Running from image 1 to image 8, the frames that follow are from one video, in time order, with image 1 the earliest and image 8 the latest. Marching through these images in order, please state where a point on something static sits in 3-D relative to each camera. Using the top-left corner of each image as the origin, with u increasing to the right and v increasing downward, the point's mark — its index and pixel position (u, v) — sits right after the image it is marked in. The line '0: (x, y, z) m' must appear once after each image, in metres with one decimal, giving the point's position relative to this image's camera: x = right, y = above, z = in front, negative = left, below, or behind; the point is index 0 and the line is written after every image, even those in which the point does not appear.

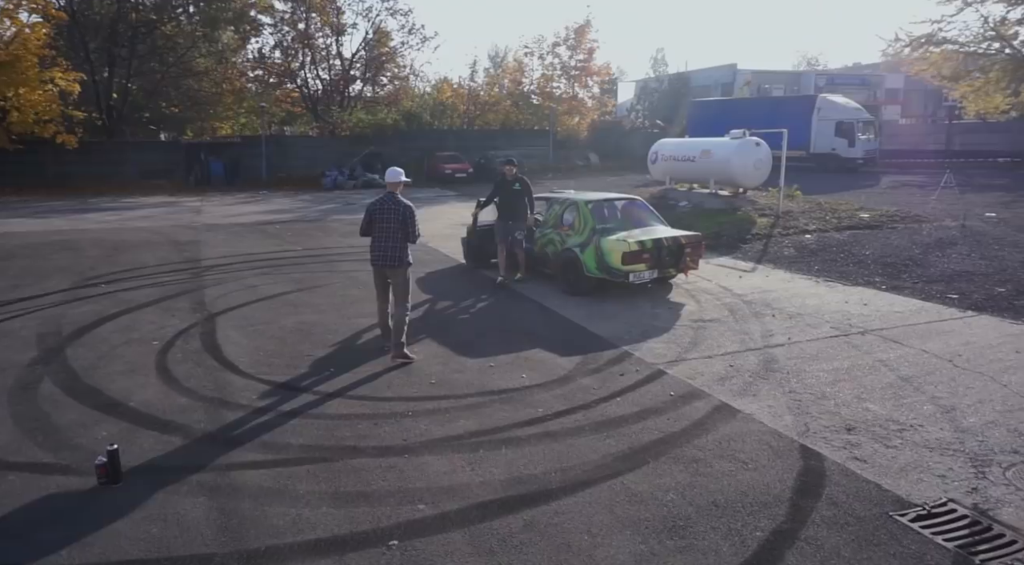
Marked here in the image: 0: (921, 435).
0: (+3.2, -1.2, +5.0) m
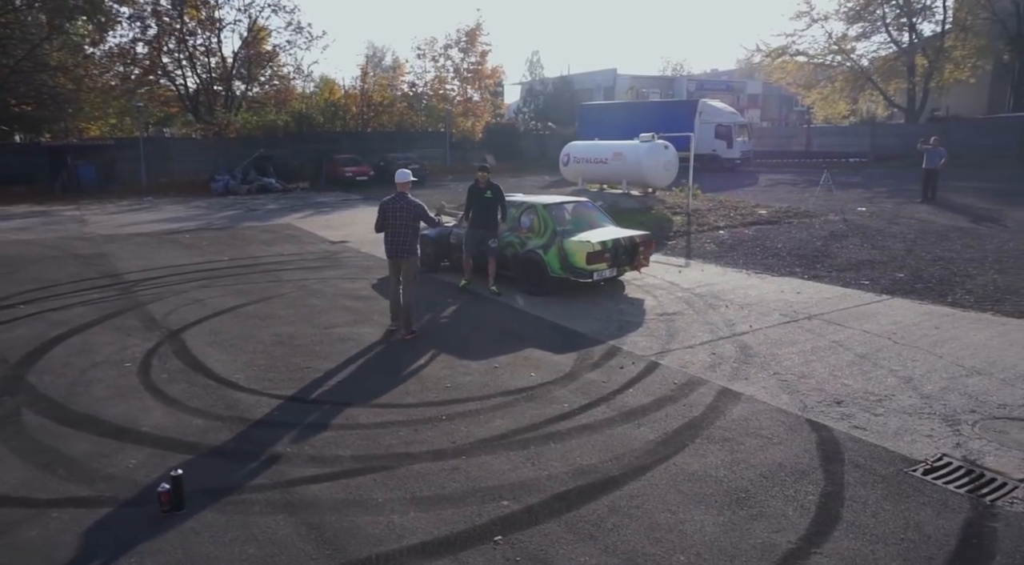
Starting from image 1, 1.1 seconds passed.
0: (+3.4, -1.1, +5.8) m
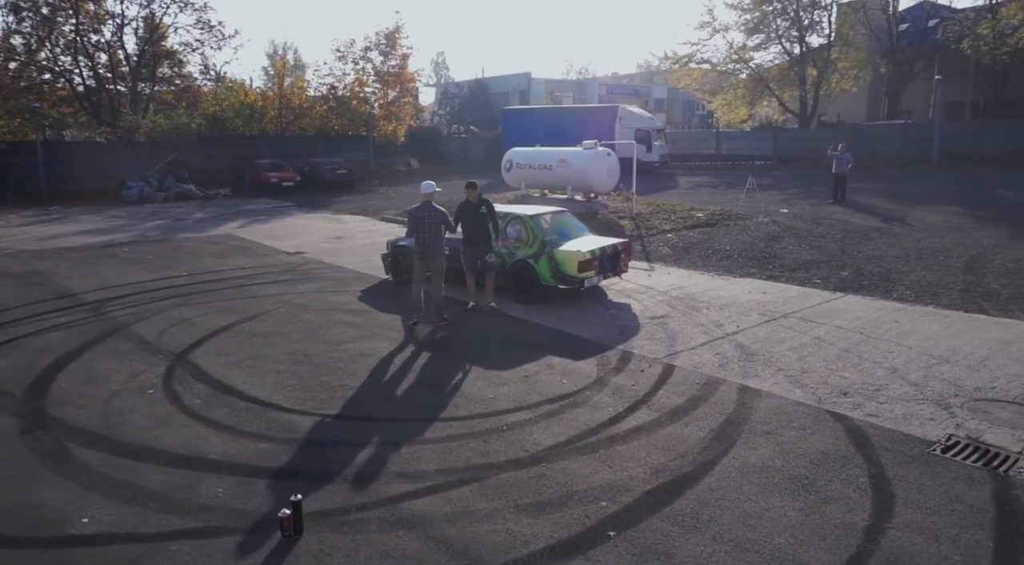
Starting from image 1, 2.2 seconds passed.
0: (+3.9, -1.1, +6.6) m
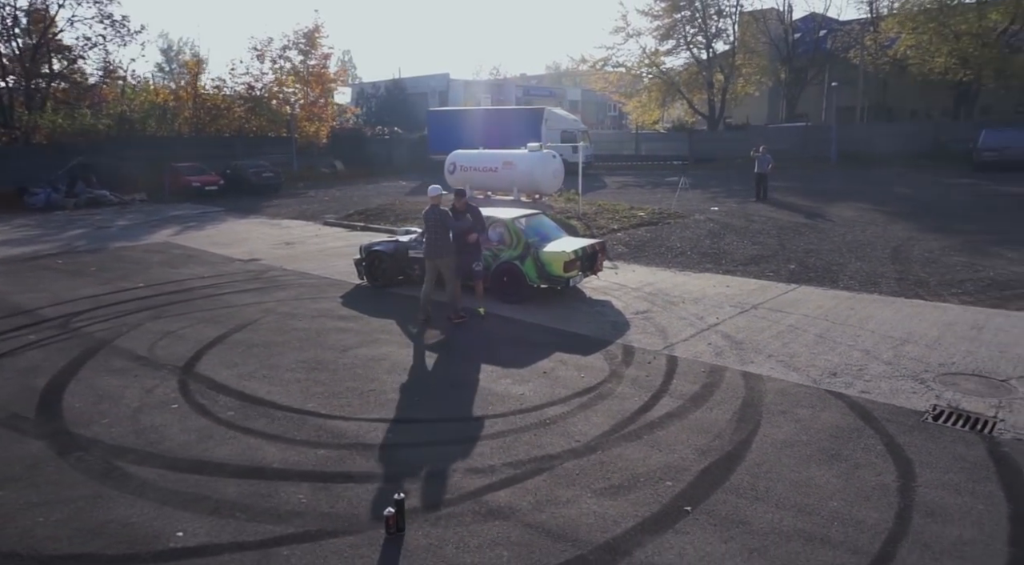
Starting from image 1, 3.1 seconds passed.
0: (+4.1, -1.0, +7.4) m
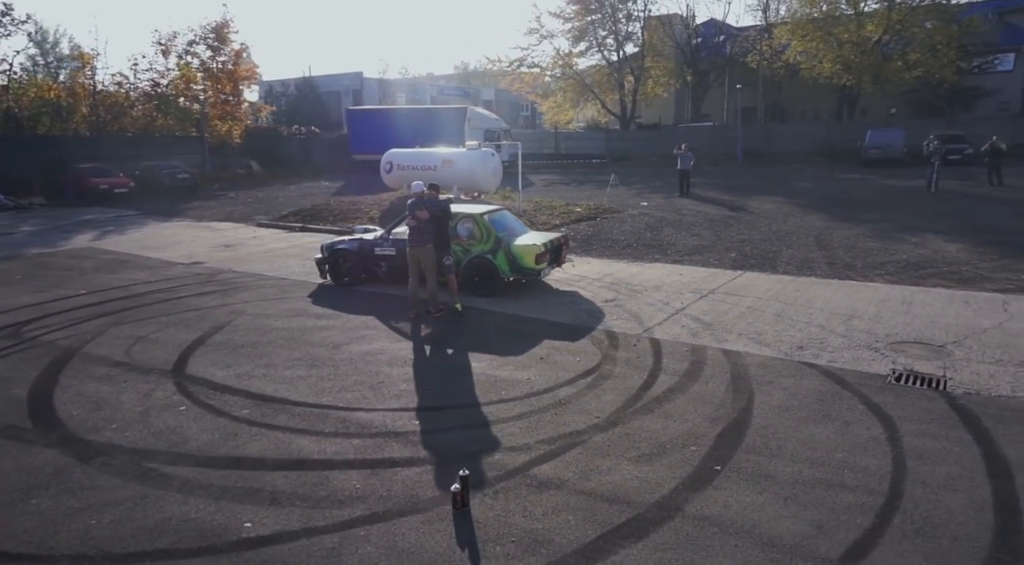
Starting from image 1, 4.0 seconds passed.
0: (+4.1, -0.8, +8.3) m
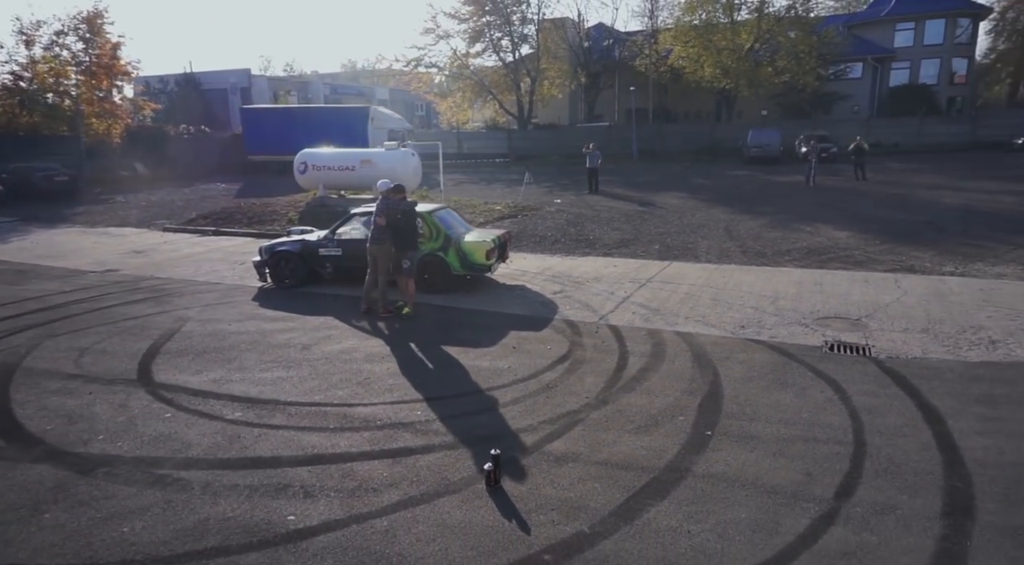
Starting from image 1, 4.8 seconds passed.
0: (+3.6, -0.5, +9.2) m
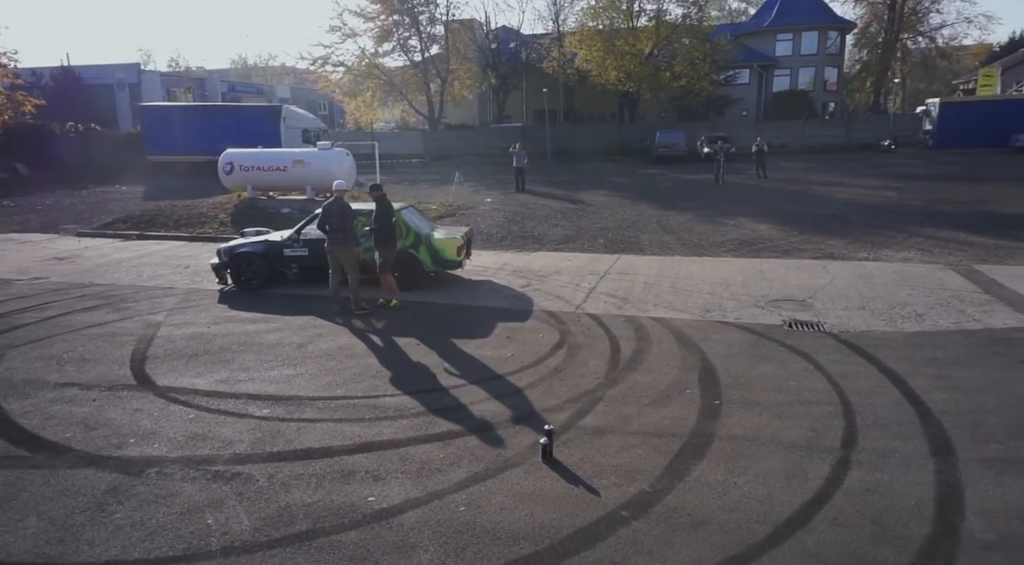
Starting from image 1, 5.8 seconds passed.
0: (+3.3, -0.3, +10.1) m
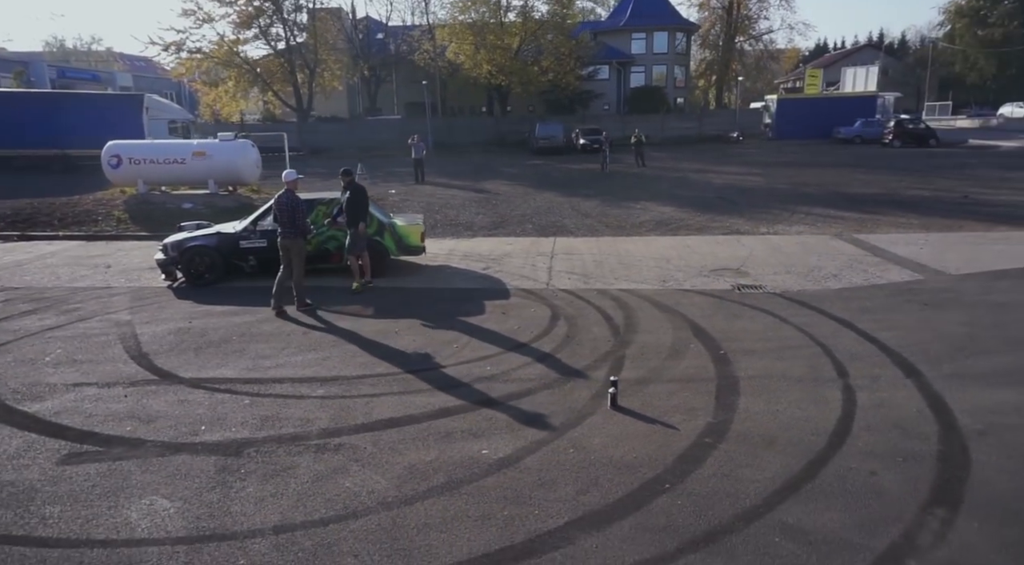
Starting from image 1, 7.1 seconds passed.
0: (+2.8, +0.1, +11.2) m
